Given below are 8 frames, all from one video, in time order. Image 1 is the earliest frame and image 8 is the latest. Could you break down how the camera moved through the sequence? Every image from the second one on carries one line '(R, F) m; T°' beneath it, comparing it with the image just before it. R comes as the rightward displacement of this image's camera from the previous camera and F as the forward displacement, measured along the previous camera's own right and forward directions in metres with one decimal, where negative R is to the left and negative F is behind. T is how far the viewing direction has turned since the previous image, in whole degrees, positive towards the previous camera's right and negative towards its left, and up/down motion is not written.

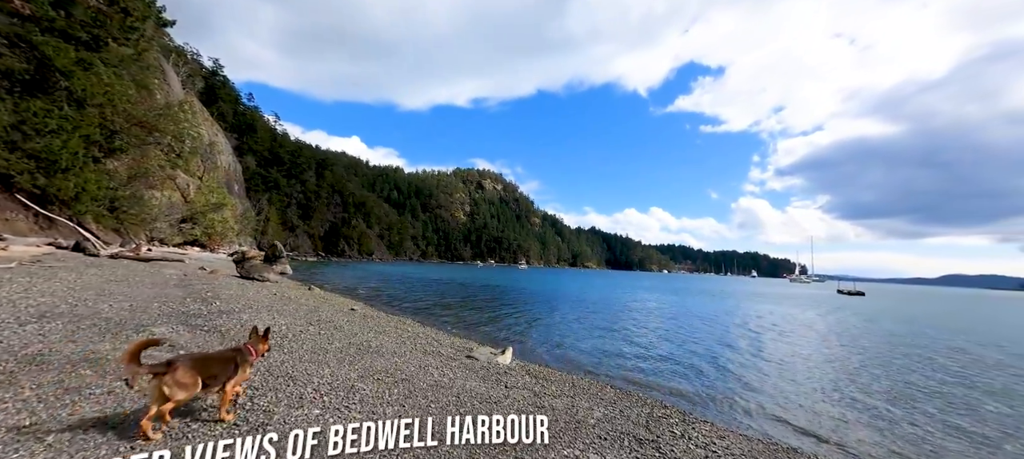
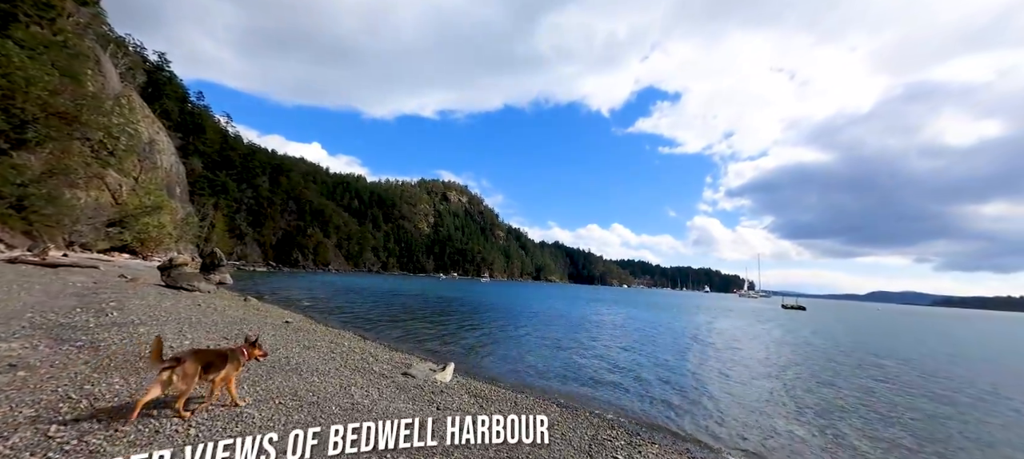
(+0.4, +0.5) m; +5°
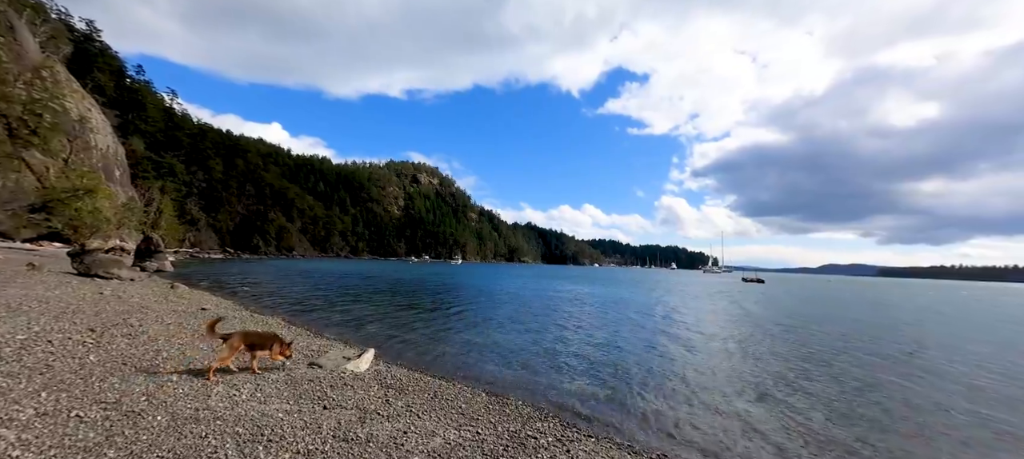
(+0.7, +1.0) m; +4°
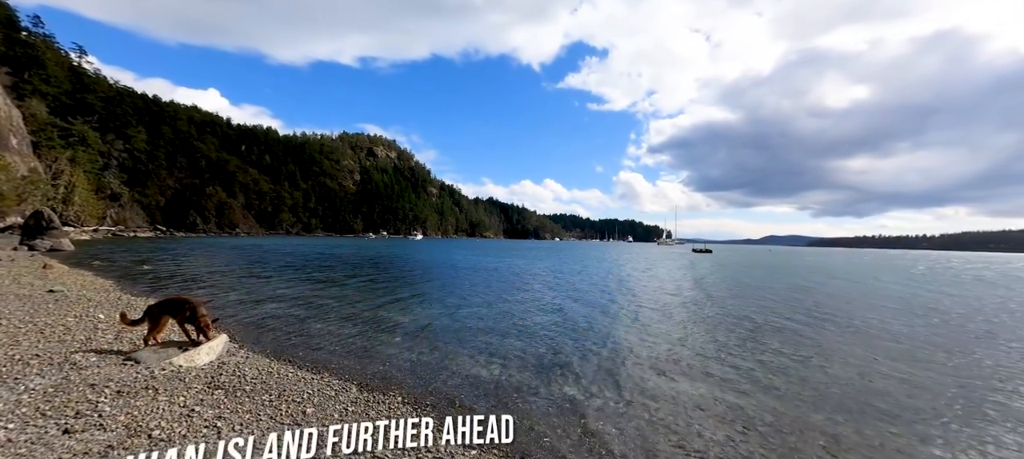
(-0.1, +2.0) m; +6°
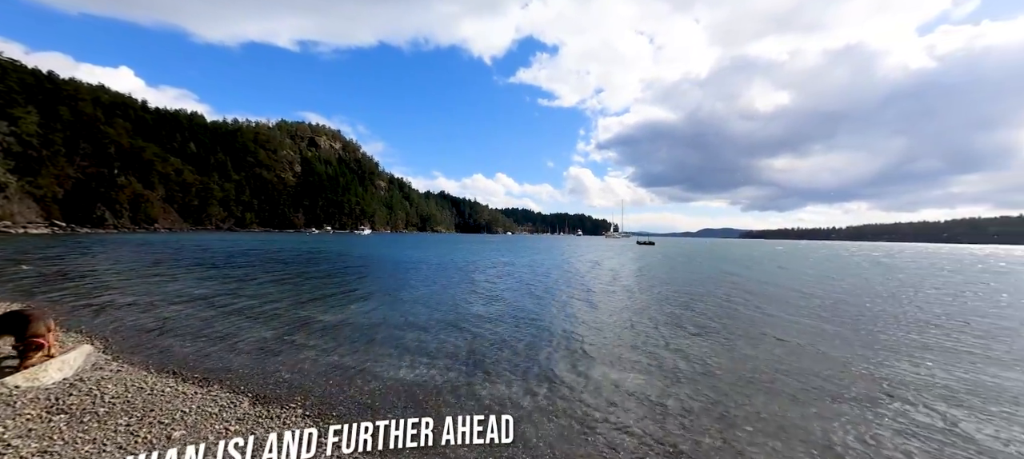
(-0.3, +0.4) m; +7°
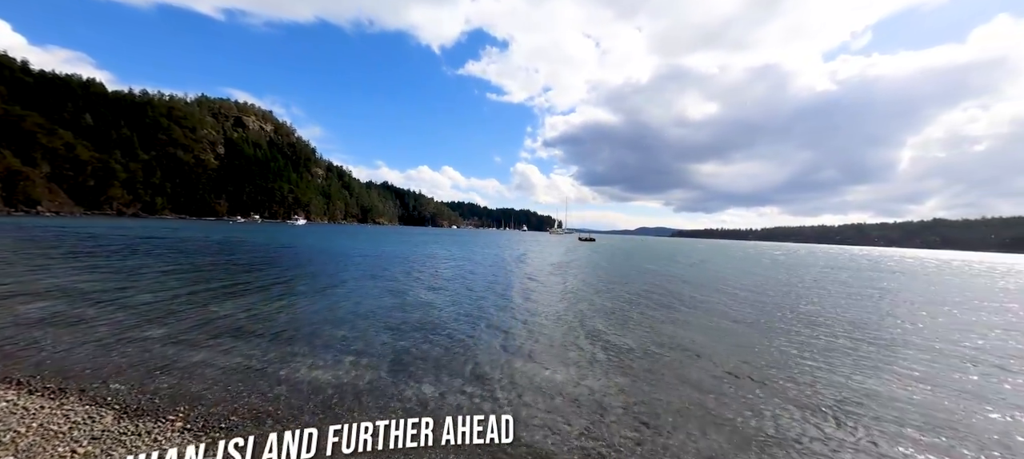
(-0.1, +0.3) m; +8°
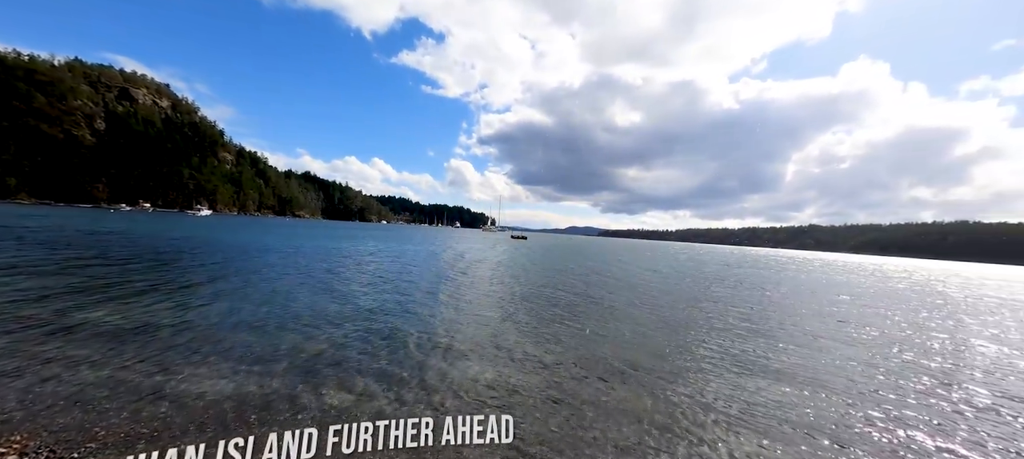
(-0.4, +0.1) m; +10°
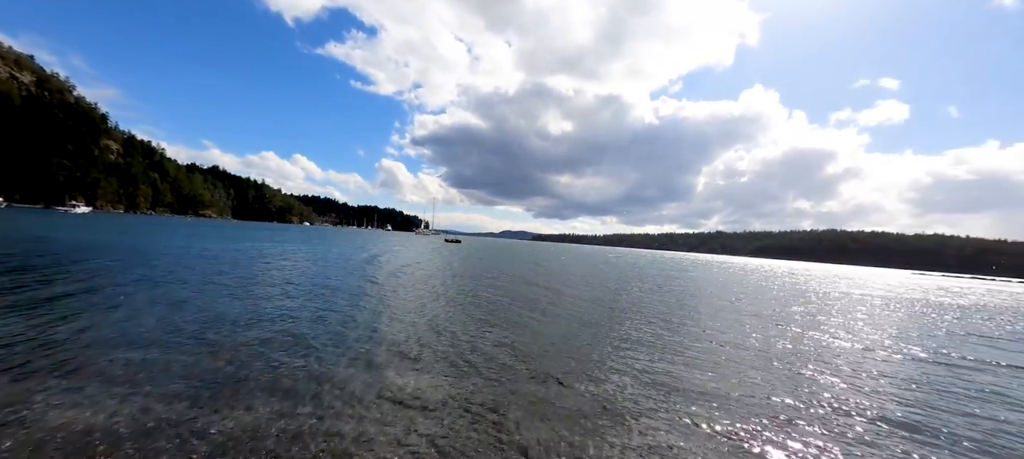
(-0.3, -0.7) m; +10°
